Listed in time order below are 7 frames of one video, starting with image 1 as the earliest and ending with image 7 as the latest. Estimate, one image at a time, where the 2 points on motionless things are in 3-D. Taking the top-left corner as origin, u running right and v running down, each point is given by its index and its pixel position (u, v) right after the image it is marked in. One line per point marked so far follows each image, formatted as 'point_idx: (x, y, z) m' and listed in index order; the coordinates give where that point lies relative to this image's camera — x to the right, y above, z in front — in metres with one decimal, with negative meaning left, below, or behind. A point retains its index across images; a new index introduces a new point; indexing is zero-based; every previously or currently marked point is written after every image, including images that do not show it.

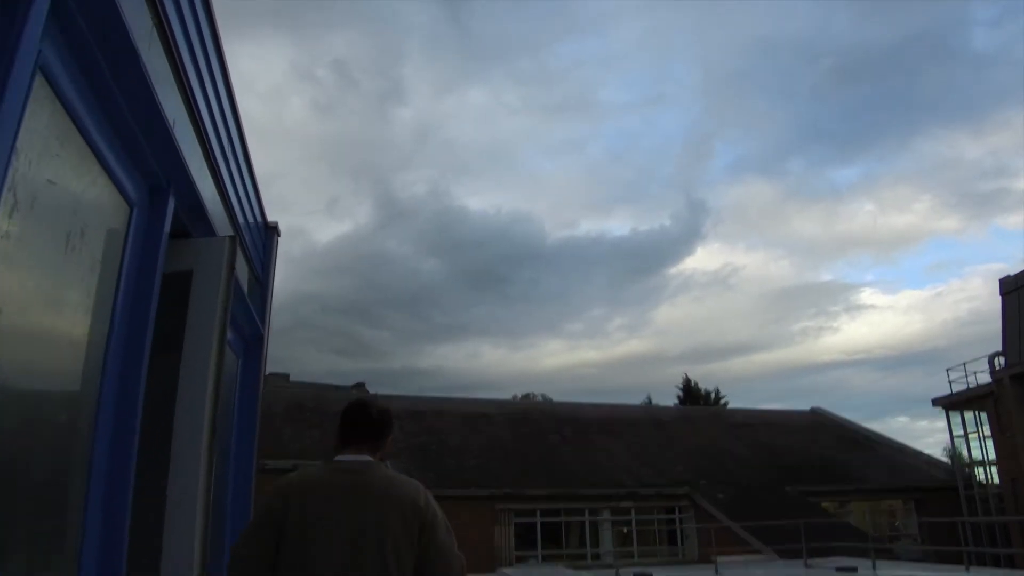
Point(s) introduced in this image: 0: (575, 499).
0: (+1.4, -4.6, +17.7) m
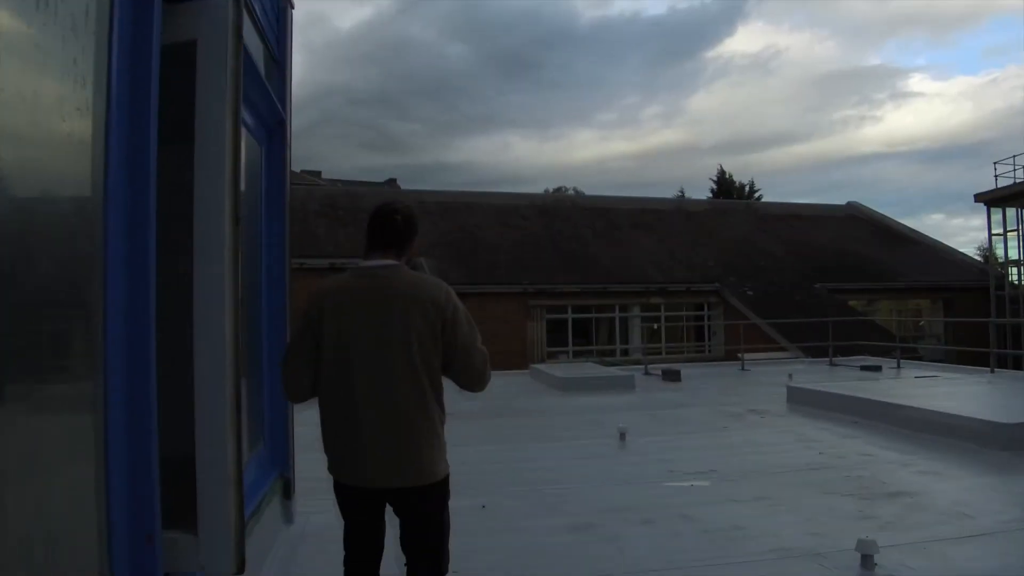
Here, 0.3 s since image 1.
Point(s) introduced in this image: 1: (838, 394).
0: (+2.0, -0.2, +18.1) m
1: (+2.7, -0.9, +6.9) m
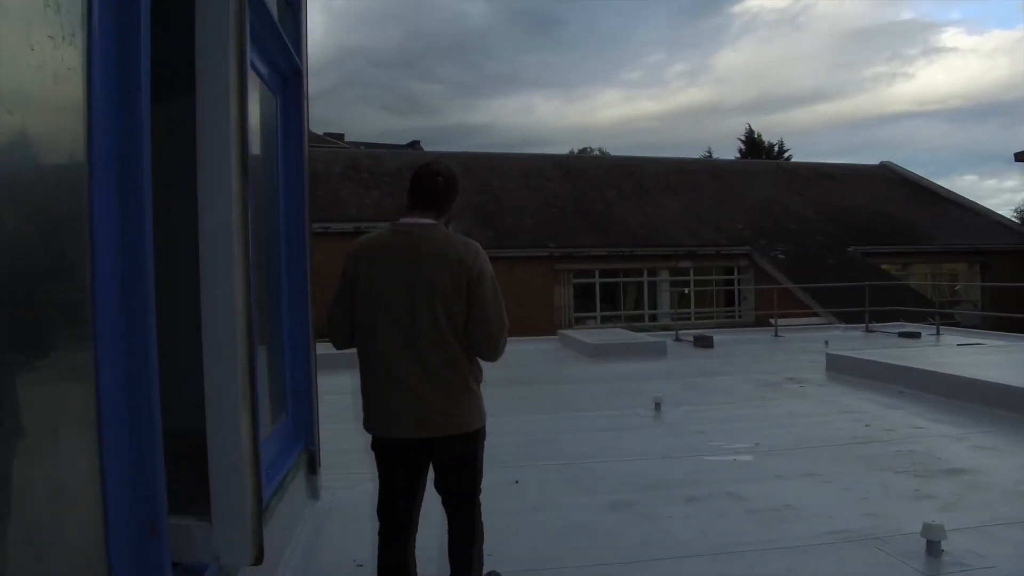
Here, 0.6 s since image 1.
0: (+2.6, +0.6, +17.8) m
1: (+3.0, -0.6, +6.6) m
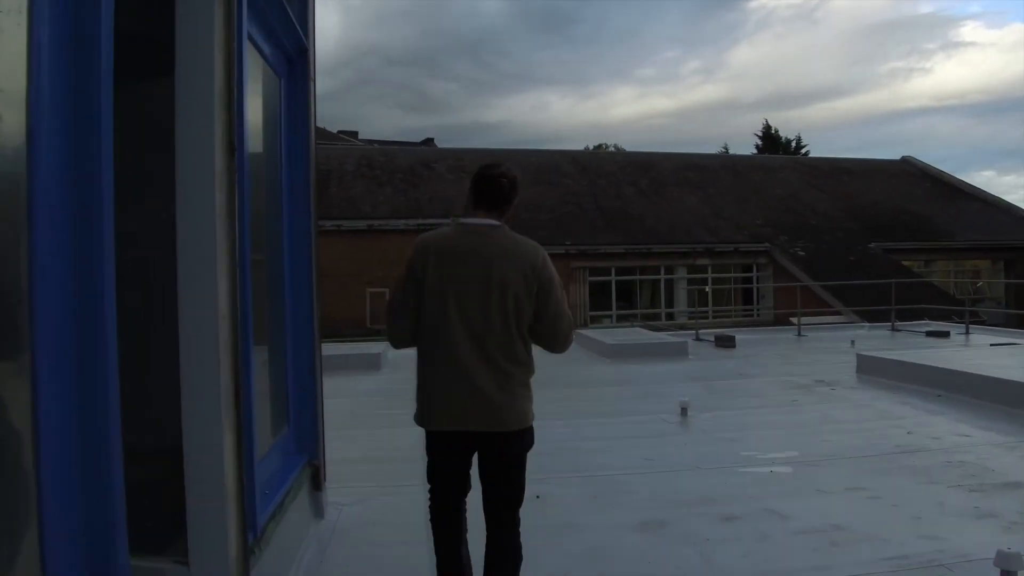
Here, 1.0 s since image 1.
0: (+2.9, +0.7, +17.5) m
1: (+3.1, -0.6, +6.3) m
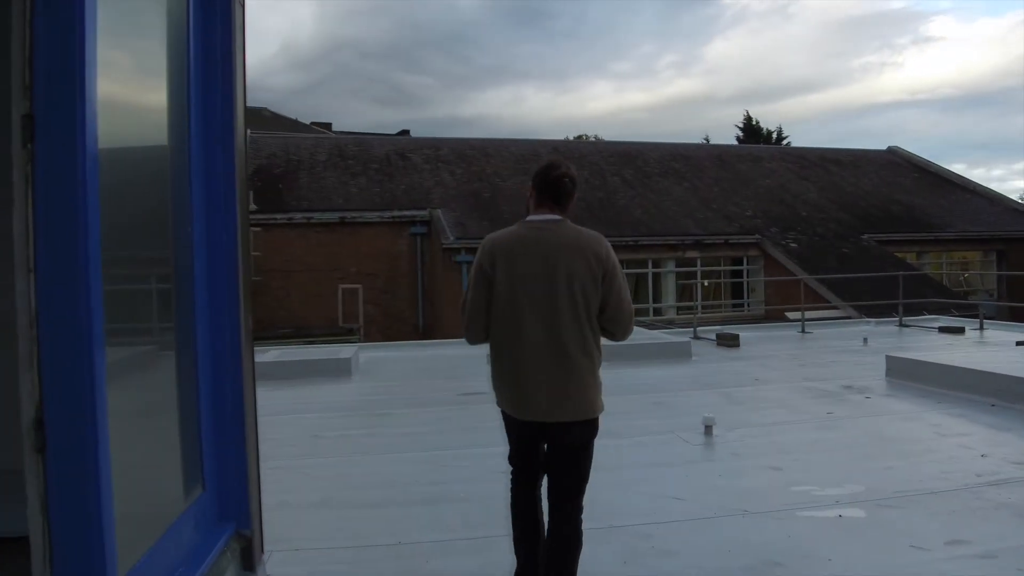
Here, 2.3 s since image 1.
0: (+2.5, +0.8, +16.8) m
1: (+3.0, -0.5, +5.6) m
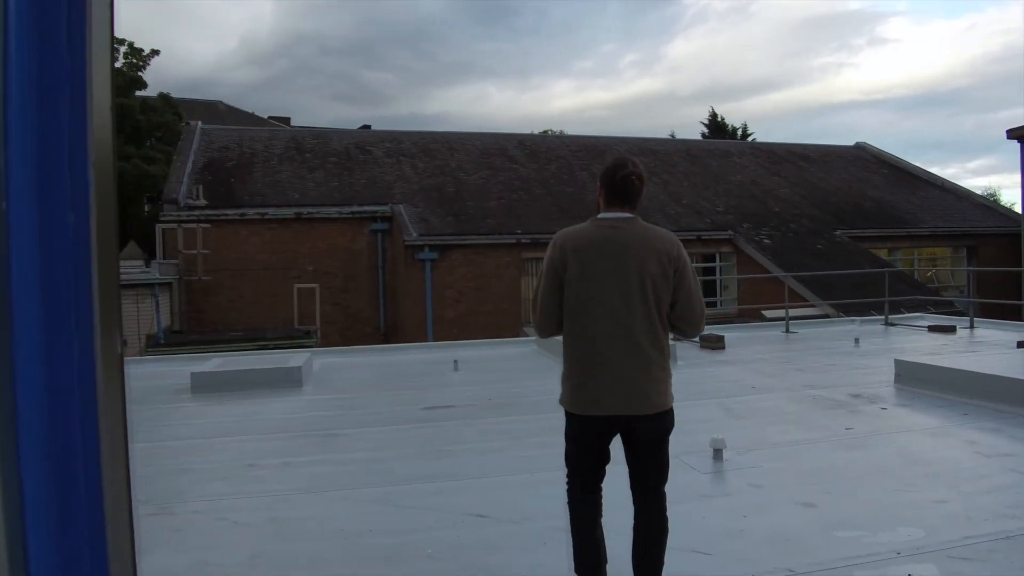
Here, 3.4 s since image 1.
0: (+1.9, +0.8, +16.2) m
1: (+2.9, -0.5, +5.0) m
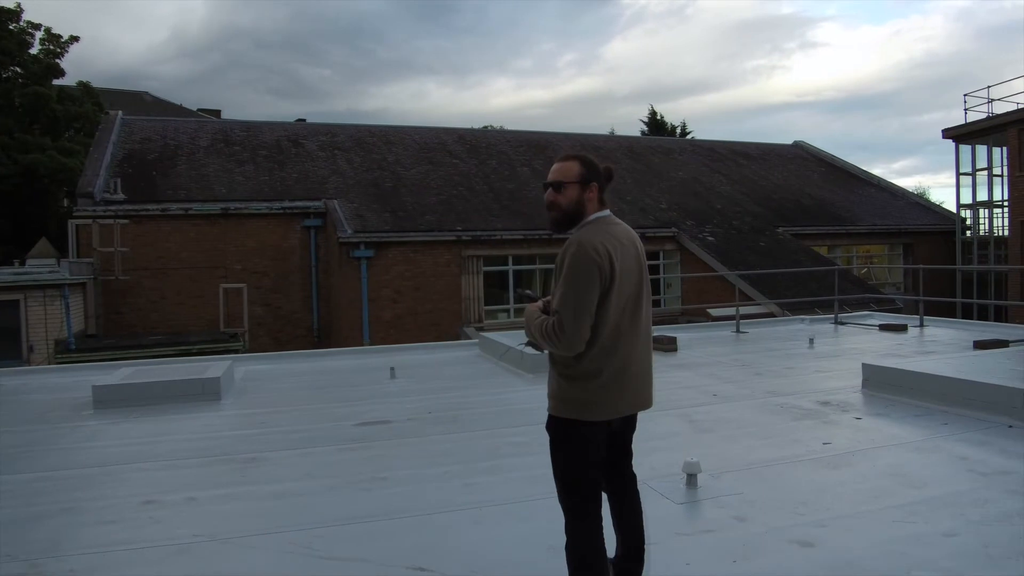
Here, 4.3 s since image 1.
0: (+0.7, +0.8, +15.8) m
1: (+2.5, -0.5, +4.7) m
